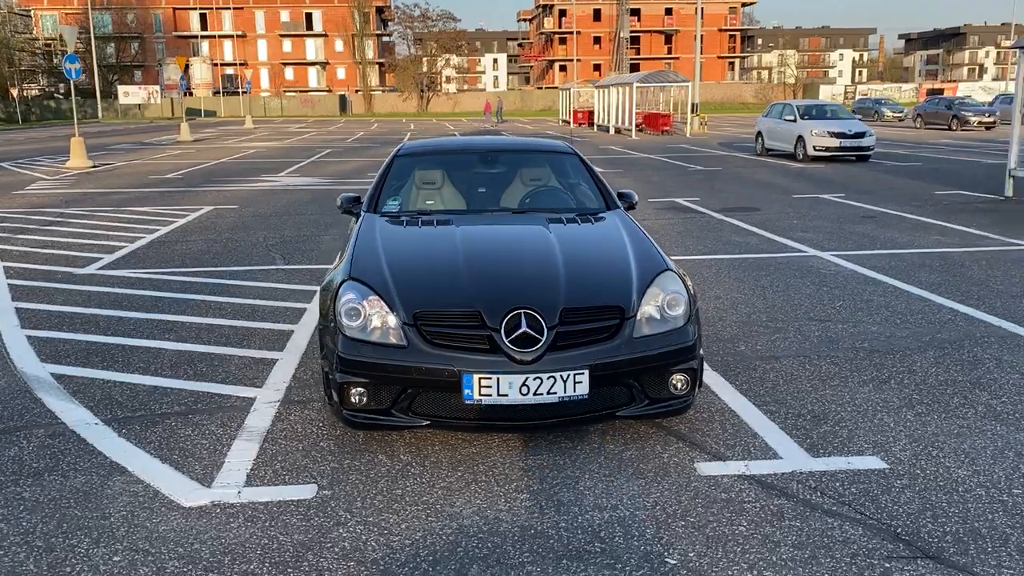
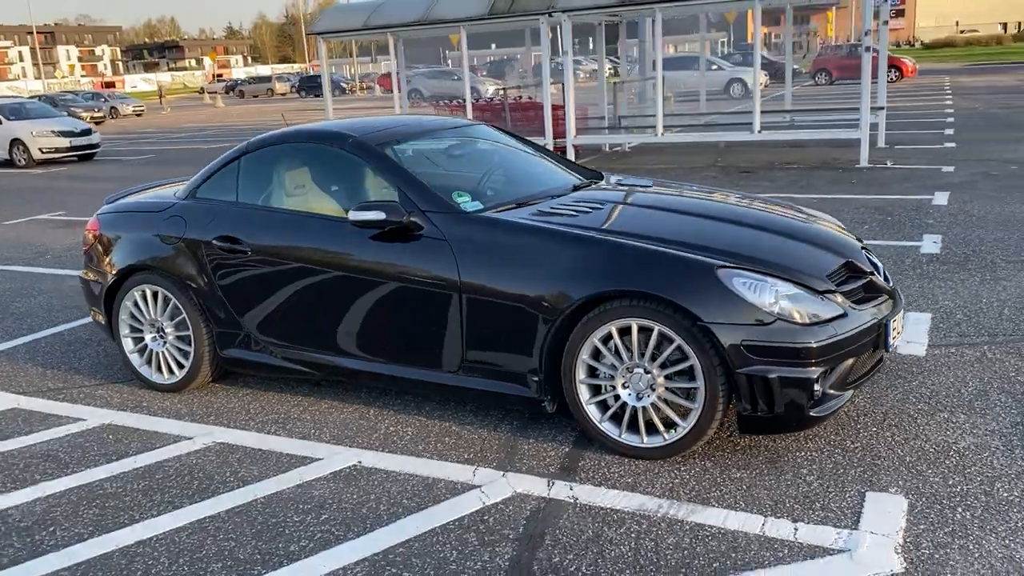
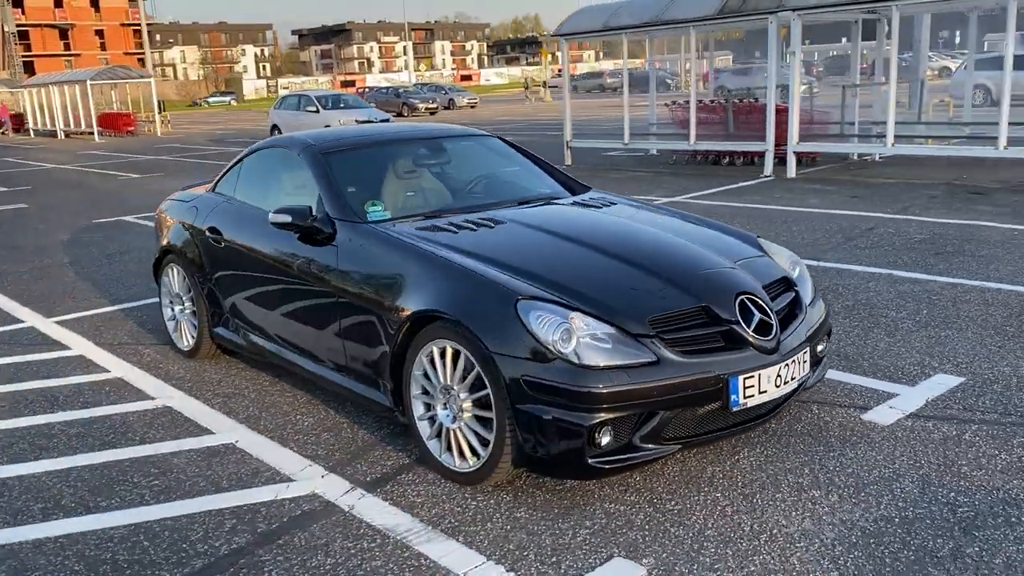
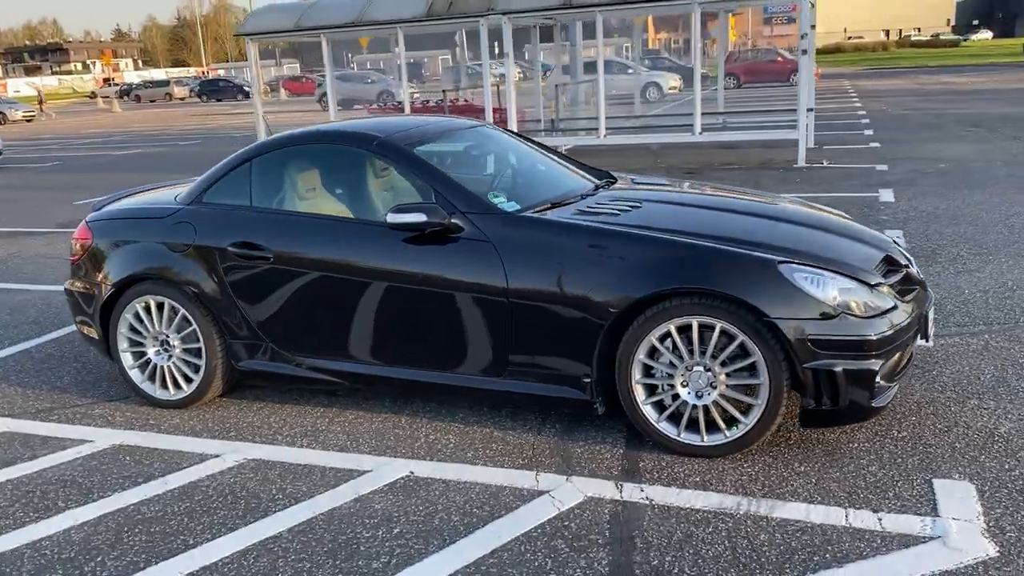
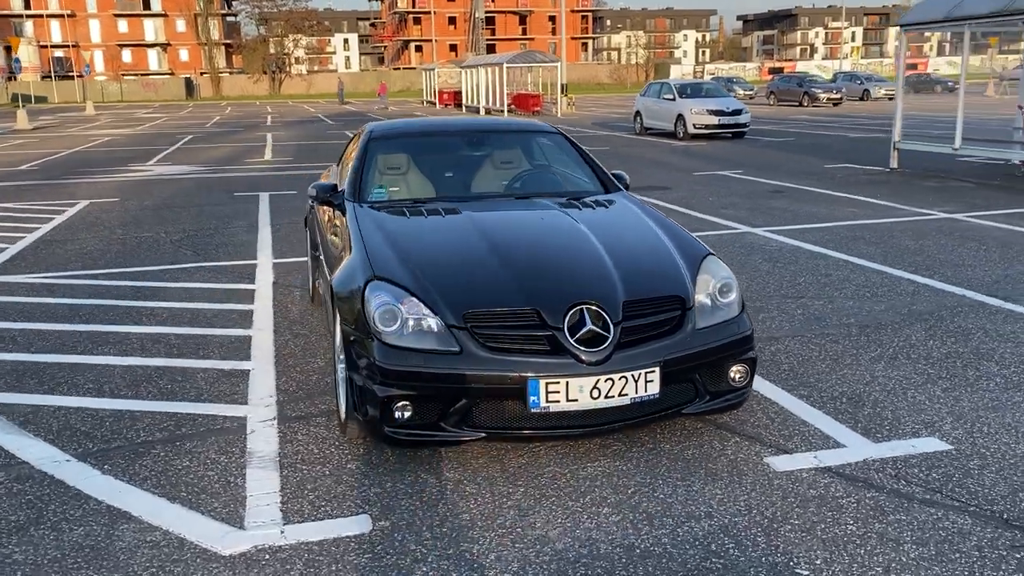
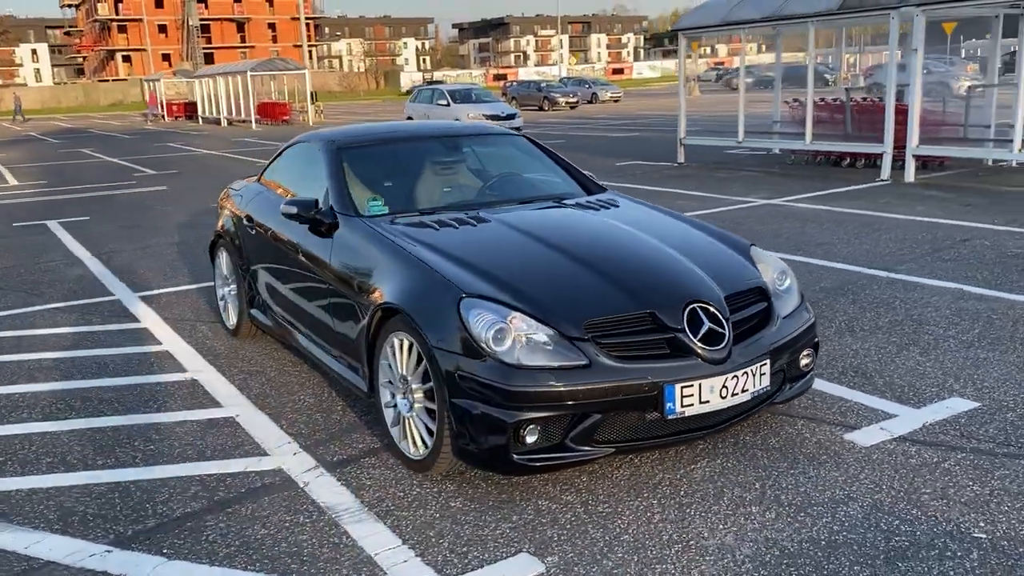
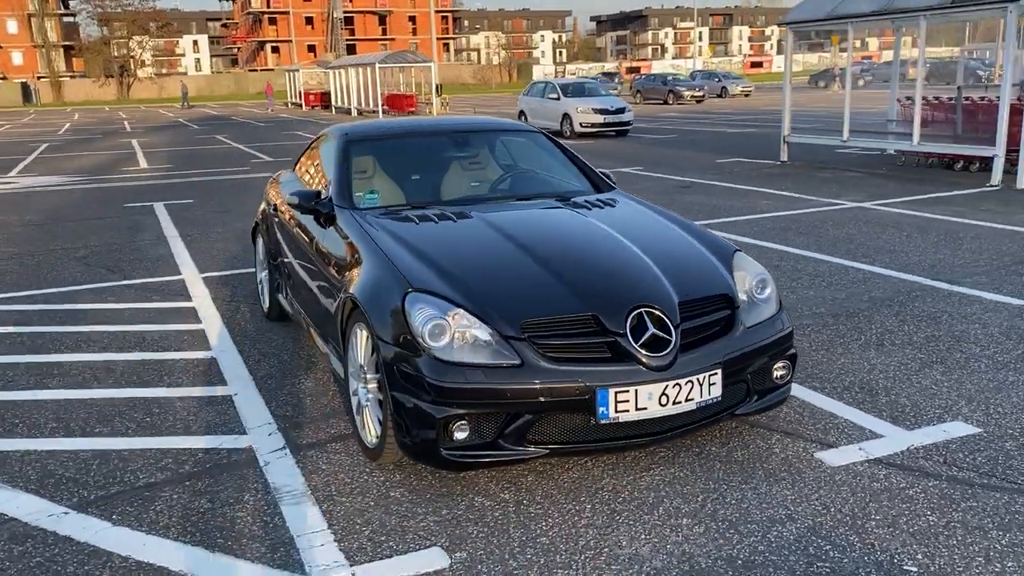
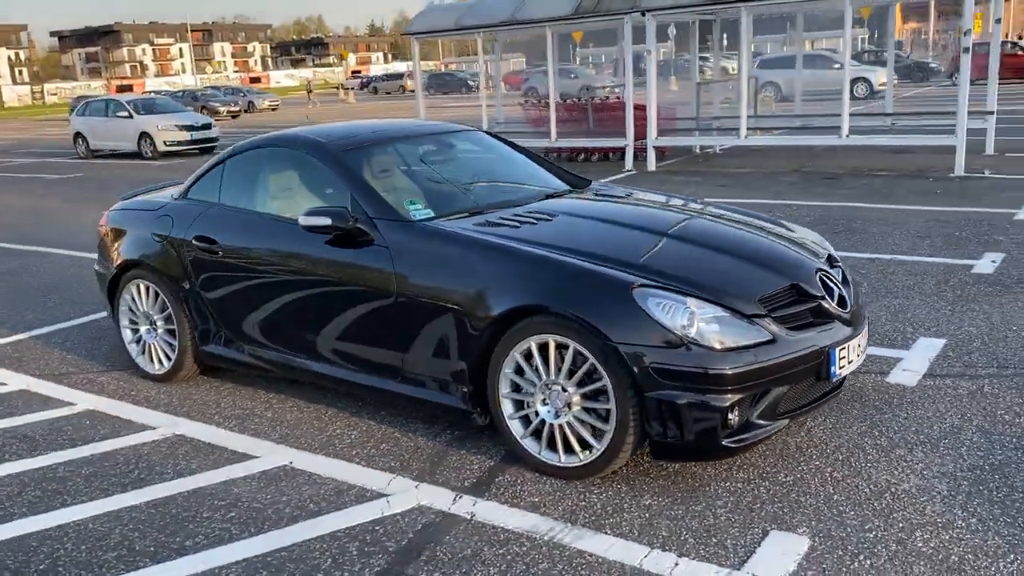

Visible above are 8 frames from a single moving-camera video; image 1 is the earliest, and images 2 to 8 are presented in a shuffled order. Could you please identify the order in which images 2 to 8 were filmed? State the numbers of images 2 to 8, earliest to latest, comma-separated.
5, 7, 6, 3, 8, 2, 4
